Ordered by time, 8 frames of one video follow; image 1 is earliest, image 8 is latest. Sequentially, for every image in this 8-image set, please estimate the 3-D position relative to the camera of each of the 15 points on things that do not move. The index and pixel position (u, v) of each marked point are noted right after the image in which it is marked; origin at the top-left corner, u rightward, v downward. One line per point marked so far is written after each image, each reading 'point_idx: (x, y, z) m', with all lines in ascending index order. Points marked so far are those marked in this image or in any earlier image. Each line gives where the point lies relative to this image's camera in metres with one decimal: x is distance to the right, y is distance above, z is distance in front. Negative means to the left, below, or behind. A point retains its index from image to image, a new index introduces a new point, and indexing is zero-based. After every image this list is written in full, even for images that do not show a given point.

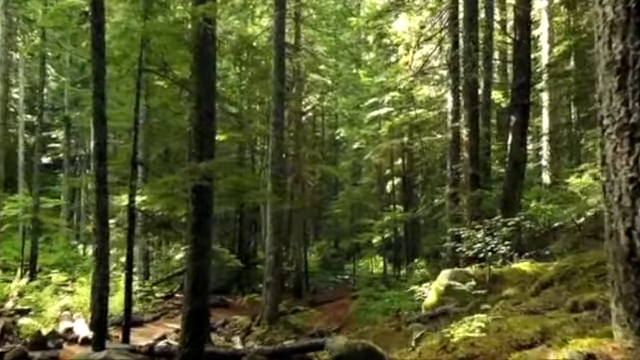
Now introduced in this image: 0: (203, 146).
0: (-2.4, +0.7, +9.8) m
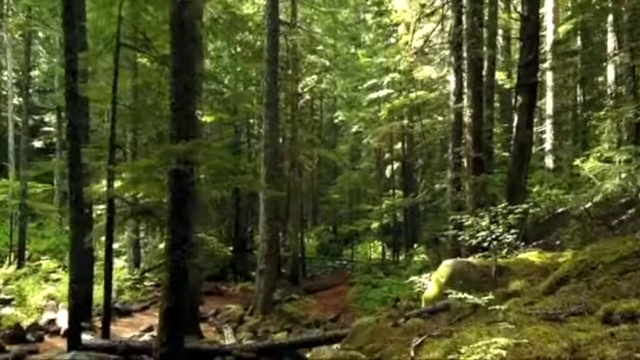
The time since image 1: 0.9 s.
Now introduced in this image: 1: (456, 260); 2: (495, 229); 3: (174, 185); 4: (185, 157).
0: (-2.6, +1.0, +8.9) m
1: (+3.1, -1.8, +10.7) m
2: (+4.1, -1.2, +11.2) m
3: (-2.7, -0.1, +8.7) m
4: (-2.4, +0.4, +8.5) m
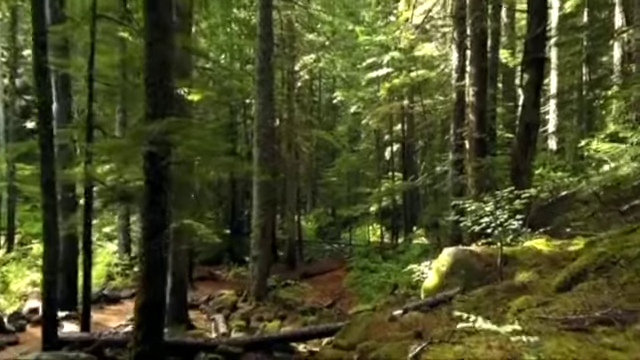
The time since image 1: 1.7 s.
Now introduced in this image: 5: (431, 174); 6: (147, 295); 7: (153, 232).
0: (-2.7, +1.3, +8.0) m
1: (+2.9, -1.4, +10.0) m
2: (+3.9, -0.8, +10.4) m
3: (-2.8, +0.2, +7.9) m
4: (-2.6, +0.7, +7.7) m
5: (+4.5, +0.2, +19.3) m
6: (-2.9, -1.9, +7.8) m
7: (-2.8, -0.9, +7.9) m
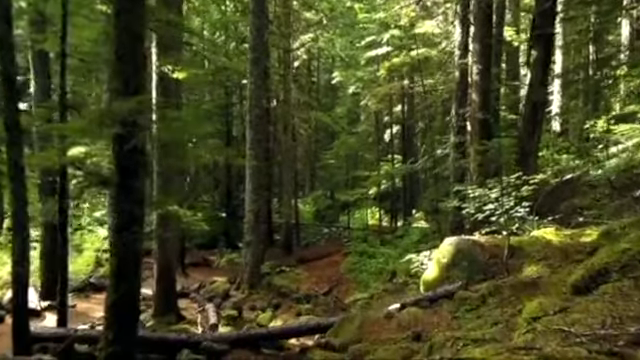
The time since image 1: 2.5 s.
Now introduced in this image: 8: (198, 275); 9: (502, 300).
0: (-2.9, +1.5, +7.2) m
1: (+2.7, -1.1, +9.2) m
2: (+3.8, -0.5, +9.7) m
3: (-3.0, +0.4, +7.1) m
4: (-2.7, +0.9, +6.9) m
5: (+4.3, +0.9, +18.5) m
6: (-3.0, -1.7, +7.1) m
7: (-2.9, -0.6, +7.1) m
8: (-5.1, -4.0, +20.0) m
9: (+2.8, -1.9, +7.3) m
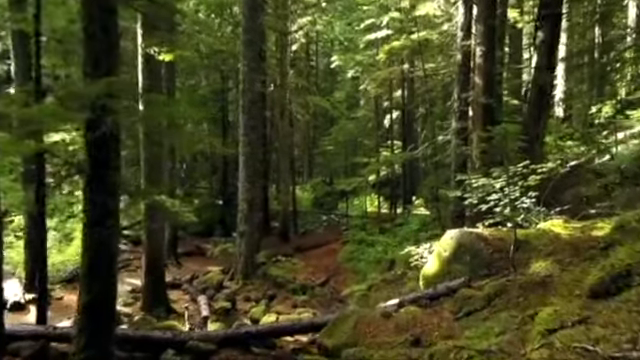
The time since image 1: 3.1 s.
0: (-3.0, +1.7, +6.6) m
1: (+2.6, -0.9, +8.7) m
2: (+3.6, -0.2, +9.1) m
3: (-3.1, +0.5, +6.5) m
4: (-2.9, +1.0, +6.3) m
5: (+4.2, +1.4, +17.9) m
6: (-3.1, -1.5, +6.6) m
7: (-3.0, -0.5, +6.5) m
8: (-5.2, -3.5, +19.5) m
9: (+2.7, -1.7, +6.7) m
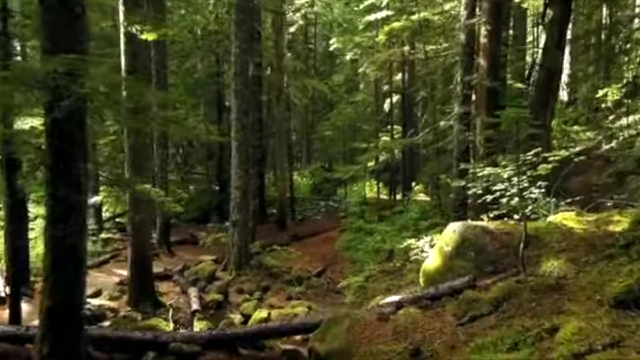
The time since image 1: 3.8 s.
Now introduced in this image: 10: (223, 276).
0: (-3.2, +1.8, +5.8) m
1: (+2.5, -0.7, +8.0) m
2: (+3.5, -0.1, +8.4) m
3: (-3.2, +0.7, +5.8) m
4: (-3.0, +1.1, +5.5) m
5: (+4.1, +1.9, +17.1) m
6: (-3.3, -1.4, +5.9) m
7: (-3.2, -0.4, +5.8) m
8: (-5.4, -2.9, +18.9) m
9: (+2.5, -1.6, +6.1) m
10: (-3.3, -3.2, +16.0) m
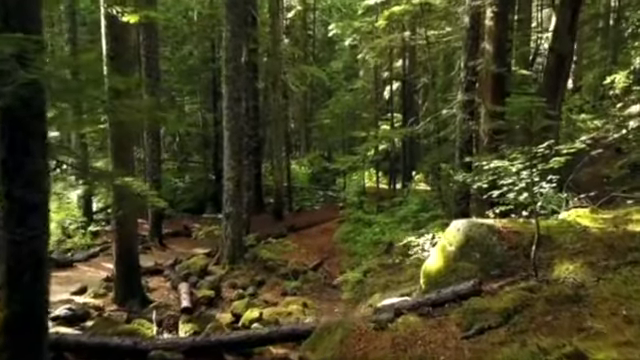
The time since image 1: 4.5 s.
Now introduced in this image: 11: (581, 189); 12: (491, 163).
0: (-3.3, +1.8, +5.1) m
1: (+2.4, -0.7, +7.4) m
2: (+3.4, 0.0, +7.7) m
3: (-3.4, +0.7, +5.1) m
4: (-3.1, +1.2, +4.8) m
5: (+4.0, +2.2, +16.4) m
6: (-3.4, -1.4, +5.3) m
7: (-3.3, -0.4, +5.2) m
8: (-5.5, -2.6, +18.3) m
9: (+2.4, -1.6, +5.5) m
10: (-3.4, -2.9, +15.4) m
11: (+6.3, -0.3, +11.5) m
12: (+3.0, +0.3, +8.4) m
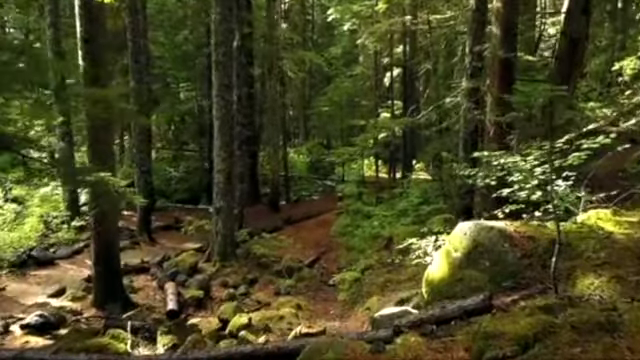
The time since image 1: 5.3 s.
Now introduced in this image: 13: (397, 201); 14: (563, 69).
0: (-3.4, +1.8, +4.2) m
1: (+2.2, -0.6, +6.5) m
2: (+3.2, +0.1, +6.9) m
3: (-3.5, +0.6, +4.2) m
4: (-3.3, +1.1, +4.0) m
5: (+3.8, +2.4, +15.5) m
6: (-3.5, -1.4, +4.5) m
7: (-3.4, -0.4, +4.4) m
8: (-5.6, -2.3, +17.5) m
9: (+2.3, -1.6, +4.7) m
10: (-3.5, -2.7, +14.6) m
11: (+6.2, -0.1, +10.7) m
12: (+2.9, +0.4, +7.6) m
13: (+3.2, -0.9, +19.6) m
14: (+5.5, +2.5, +10.7) m
